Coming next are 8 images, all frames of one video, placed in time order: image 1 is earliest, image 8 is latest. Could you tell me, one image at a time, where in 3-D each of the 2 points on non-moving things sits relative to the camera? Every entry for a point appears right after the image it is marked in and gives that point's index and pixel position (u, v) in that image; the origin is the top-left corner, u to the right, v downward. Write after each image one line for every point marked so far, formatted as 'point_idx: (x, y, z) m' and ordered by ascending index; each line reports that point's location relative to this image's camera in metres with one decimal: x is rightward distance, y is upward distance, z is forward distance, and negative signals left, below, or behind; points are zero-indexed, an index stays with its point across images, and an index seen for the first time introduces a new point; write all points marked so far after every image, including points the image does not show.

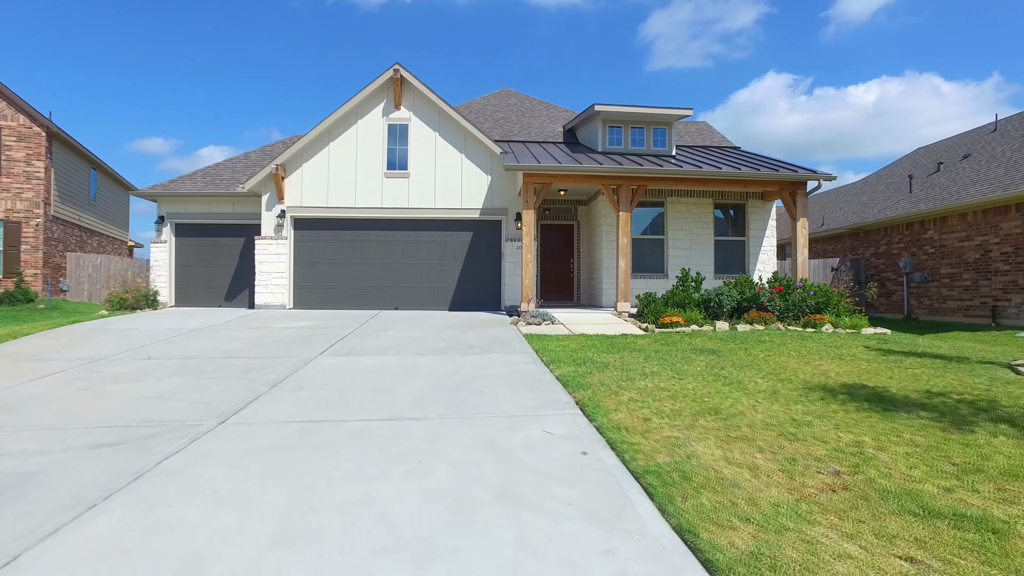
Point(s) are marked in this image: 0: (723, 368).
0: (+1.9, -0.8, +5.9) m
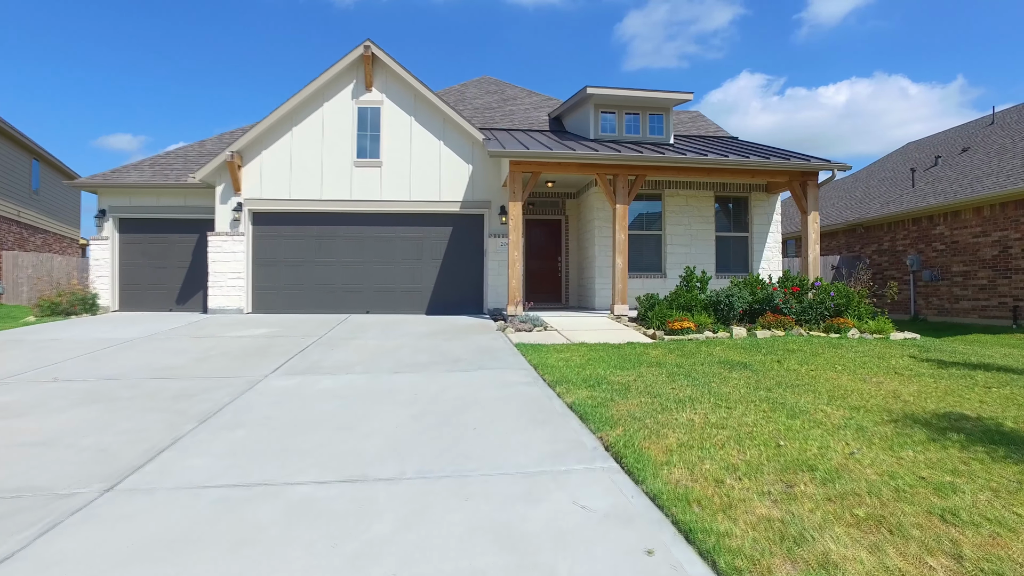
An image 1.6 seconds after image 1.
0: (+1.9, -0.8, +4.8) m
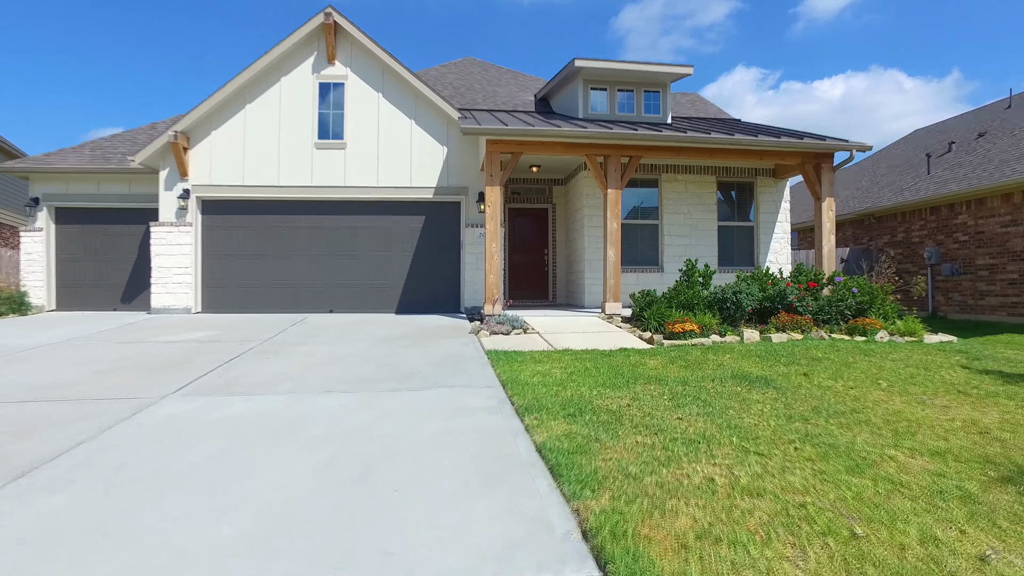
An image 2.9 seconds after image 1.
0: (+1.7, -0.8, +3.6) m
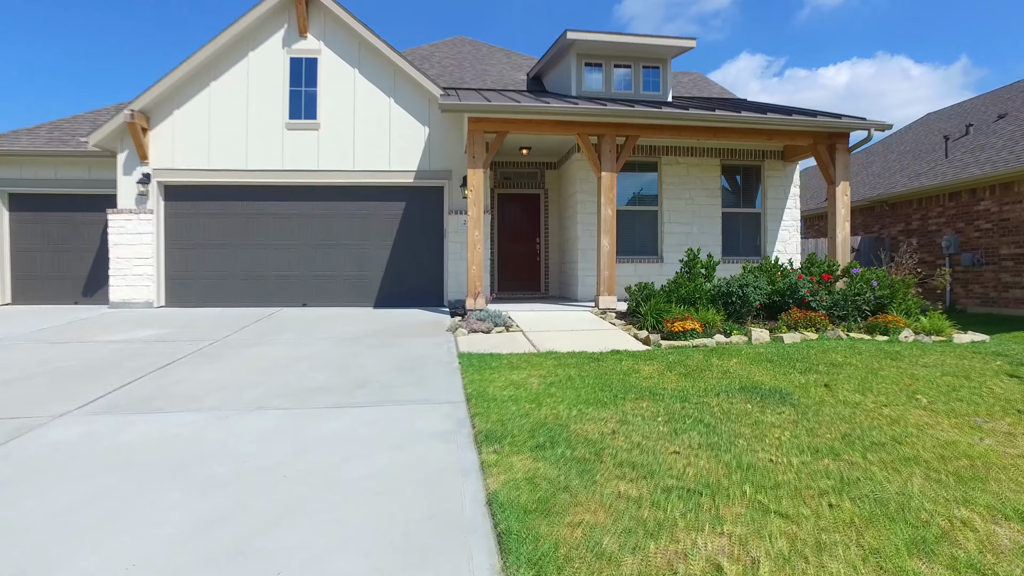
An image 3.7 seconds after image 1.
0: (+1.4, -0.8, +2.8) m
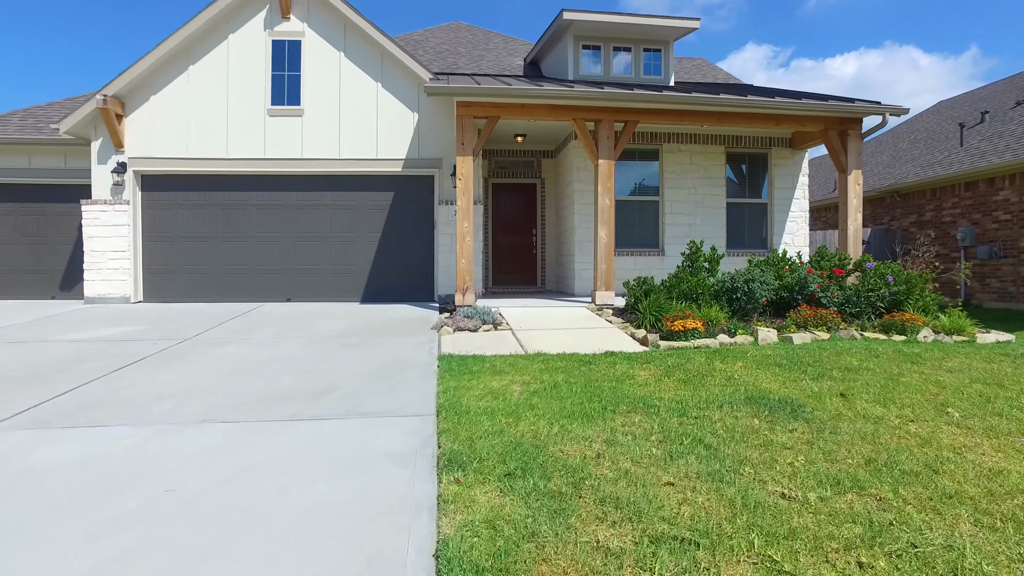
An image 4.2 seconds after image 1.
0: (+1.3, -0.8, +2.3) m
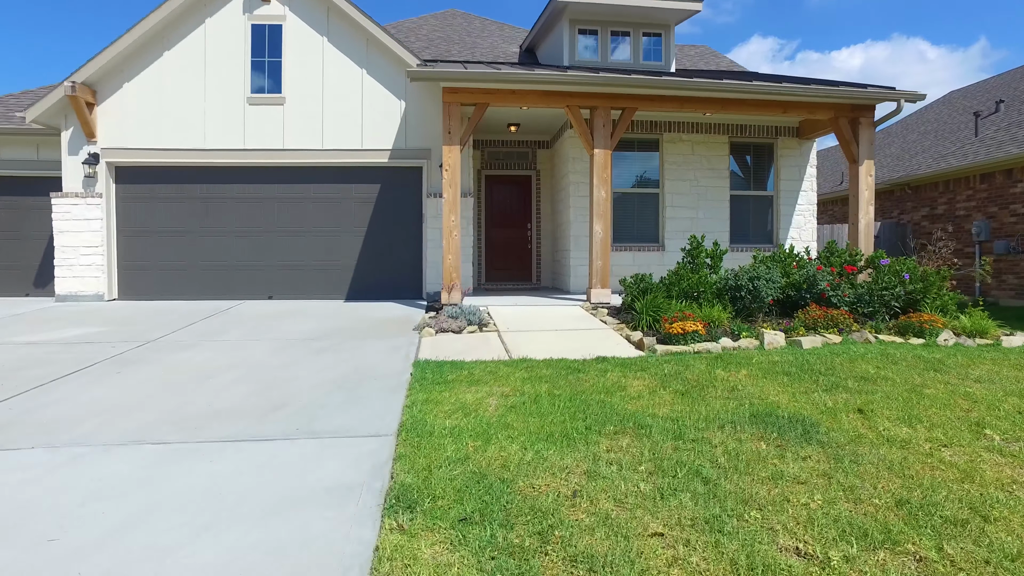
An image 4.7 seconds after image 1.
0: (+1.1, -0.8, +1.9) m
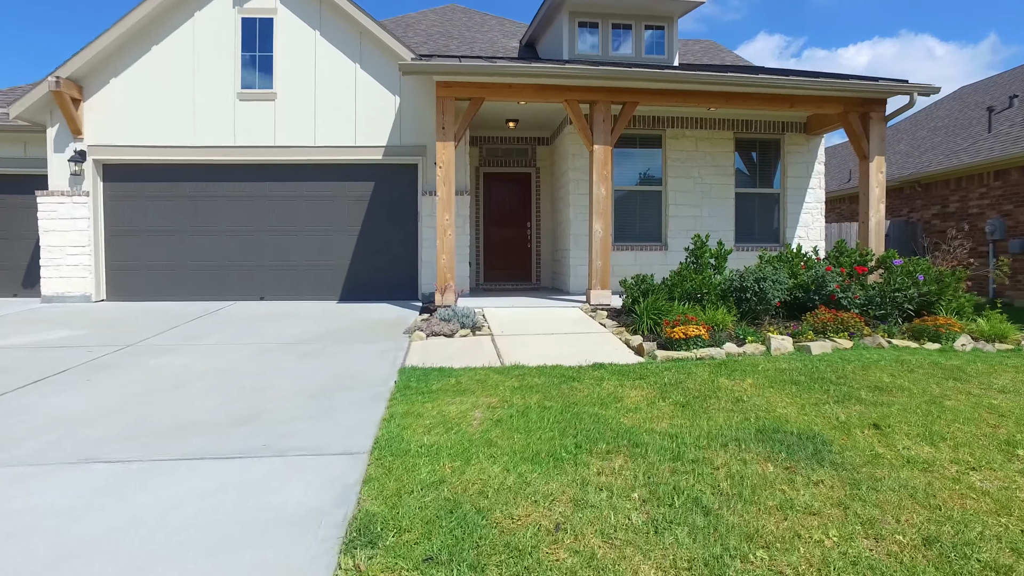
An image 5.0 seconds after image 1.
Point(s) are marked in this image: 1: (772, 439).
0: (+1.0, -0.8, +1.6) m
1: (+1.2, -0.7, +3.0) m
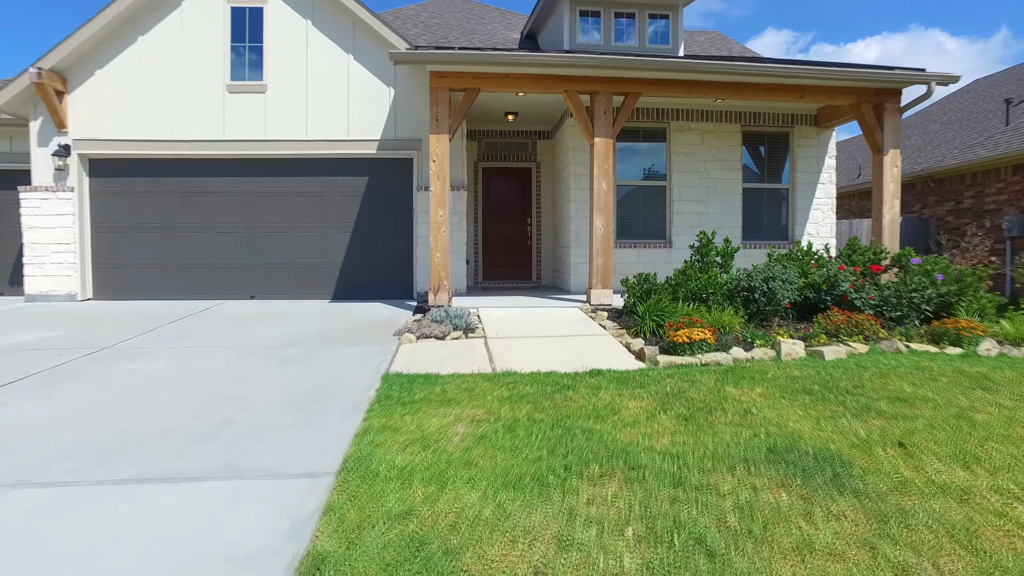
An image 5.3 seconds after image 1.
0: (+1.0, -0.8, +1.3) m
1: (+1.1, -0.7, +2.7) m
